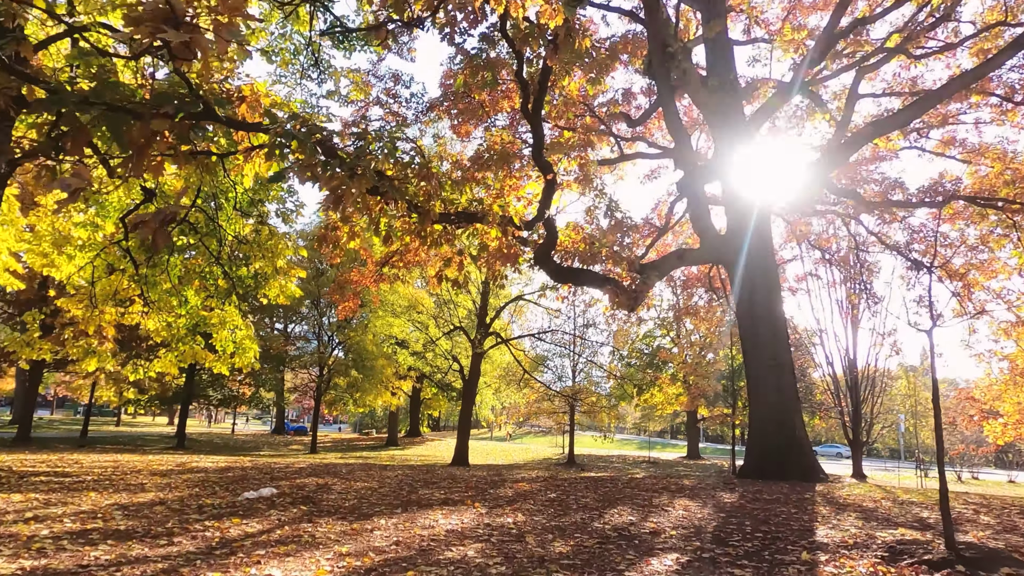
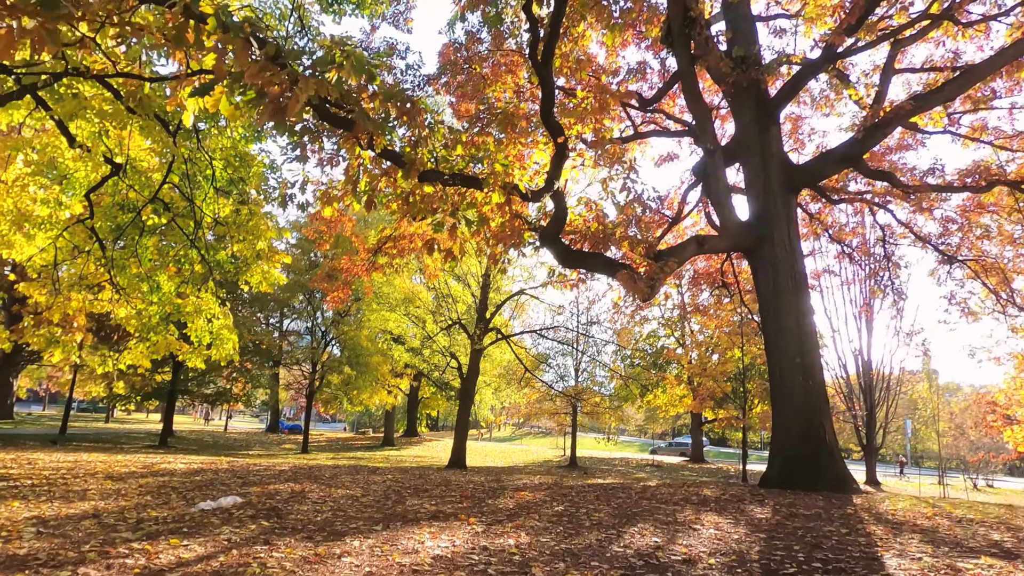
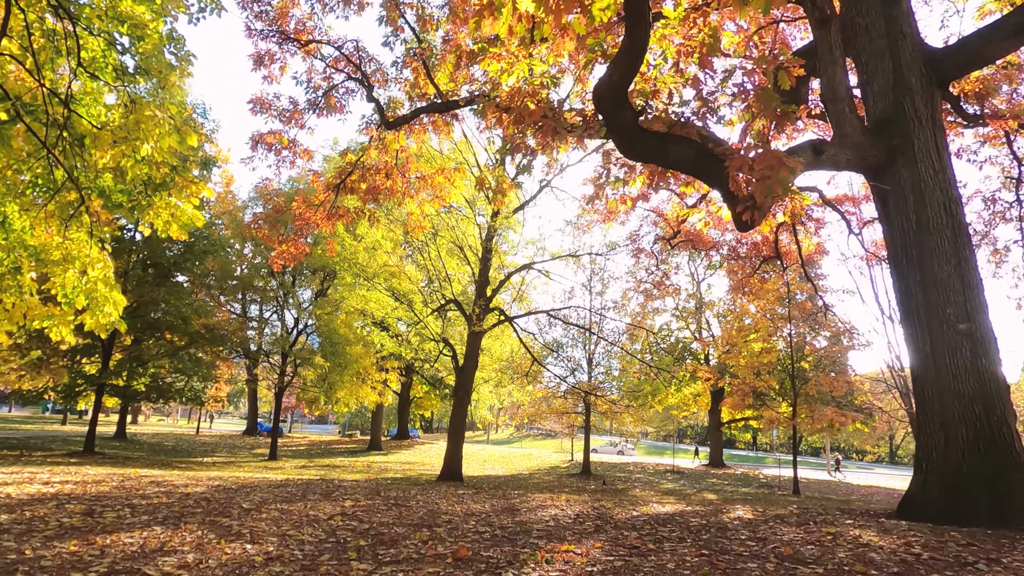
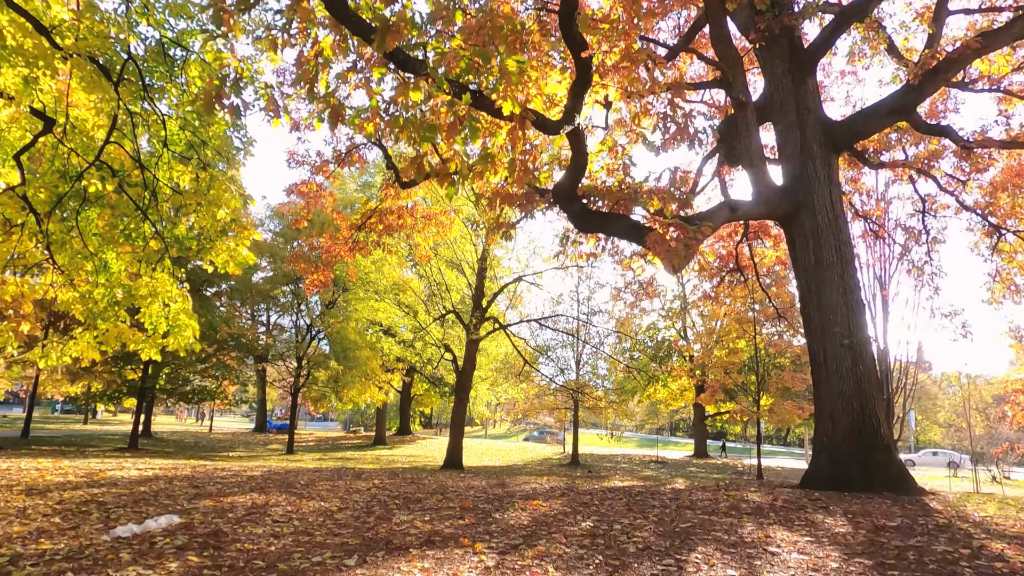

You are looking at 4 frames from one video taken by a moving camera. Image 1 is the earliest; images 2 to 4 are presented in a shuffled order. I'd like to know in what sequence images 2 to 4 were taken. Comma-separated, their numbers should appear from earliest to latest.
2, 4, 3
